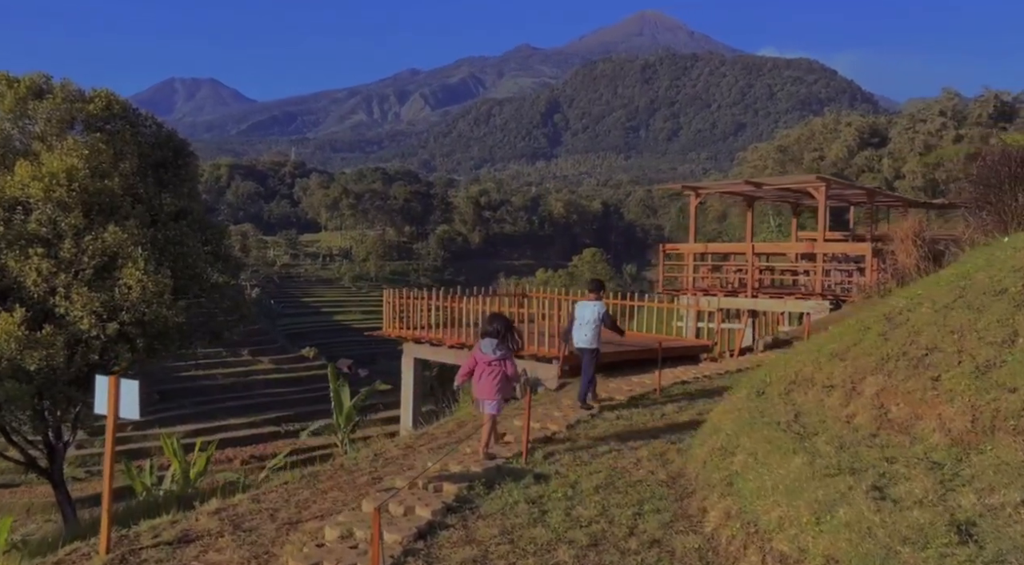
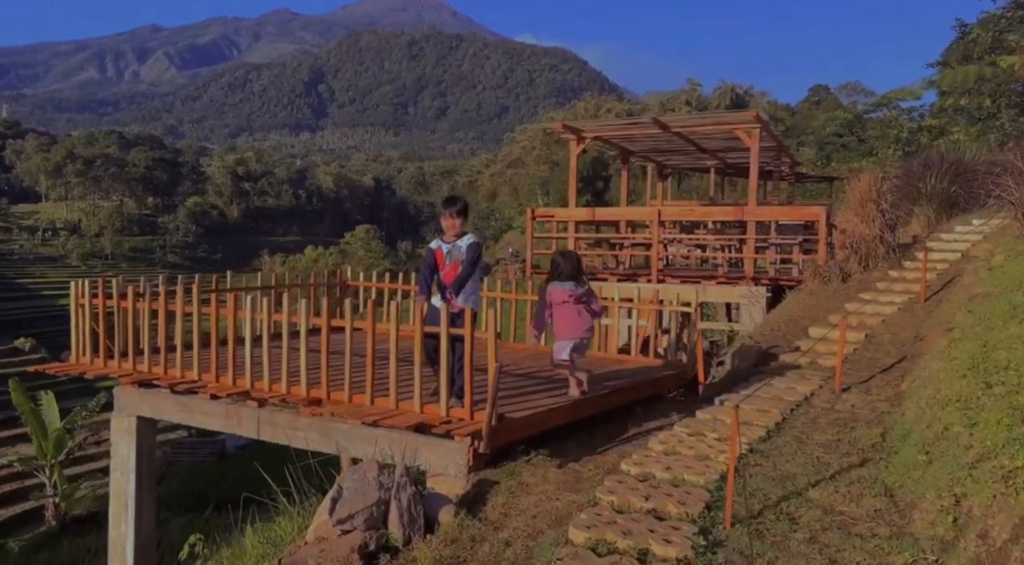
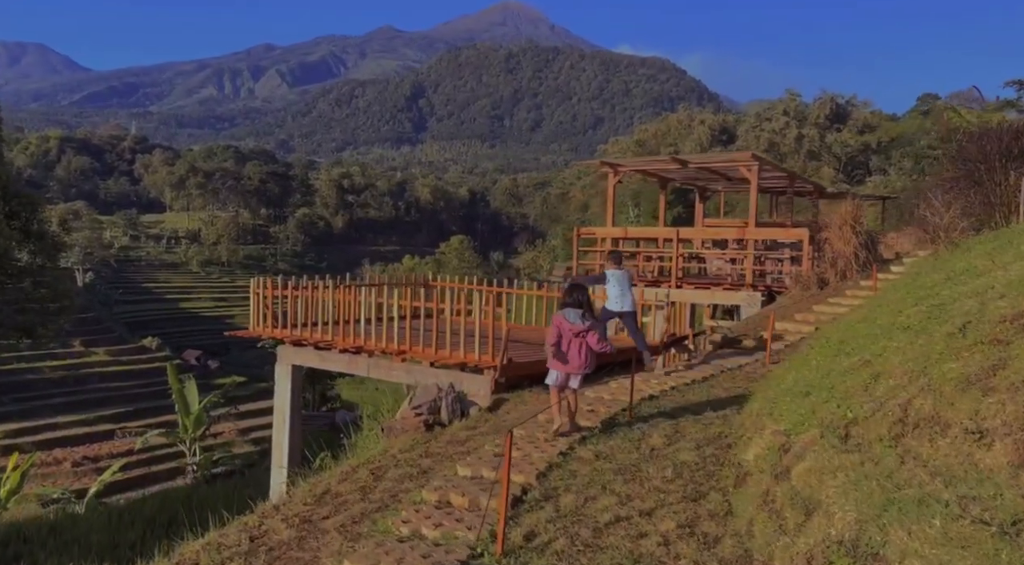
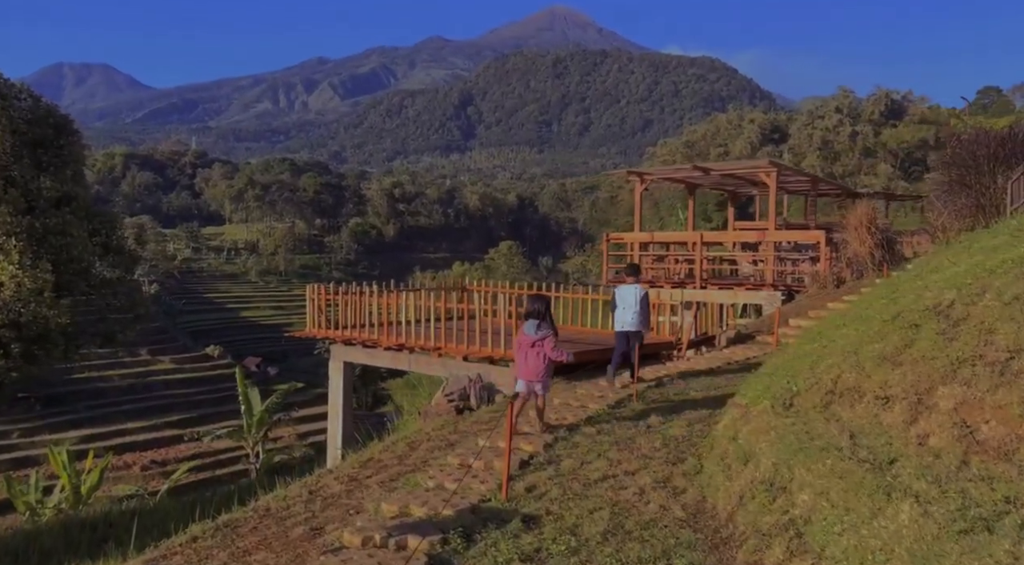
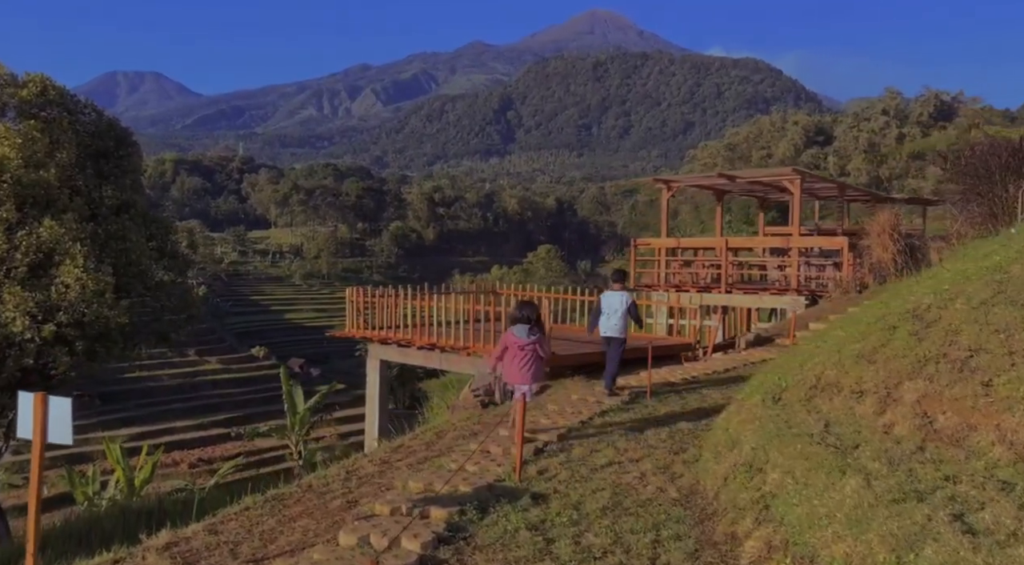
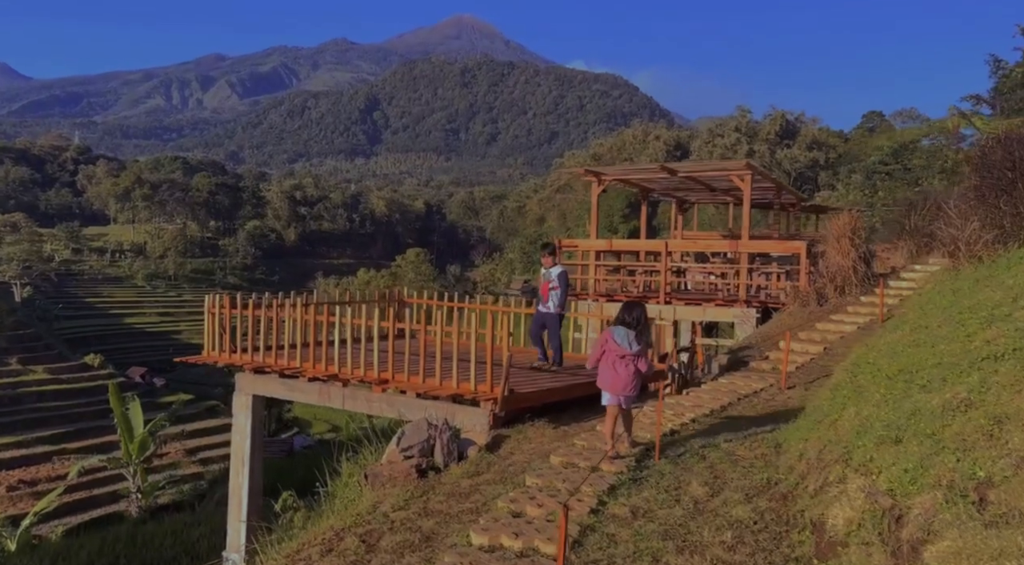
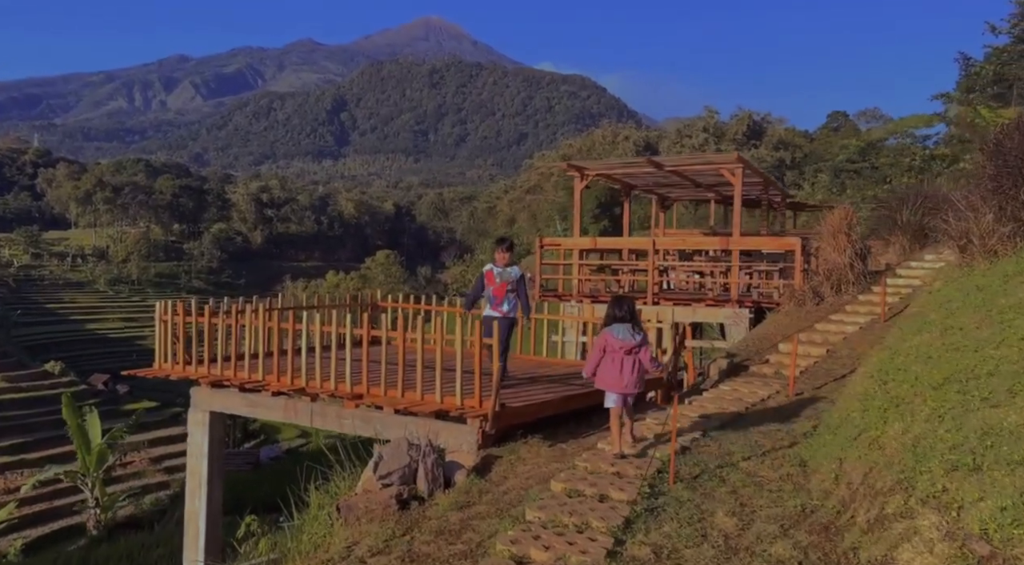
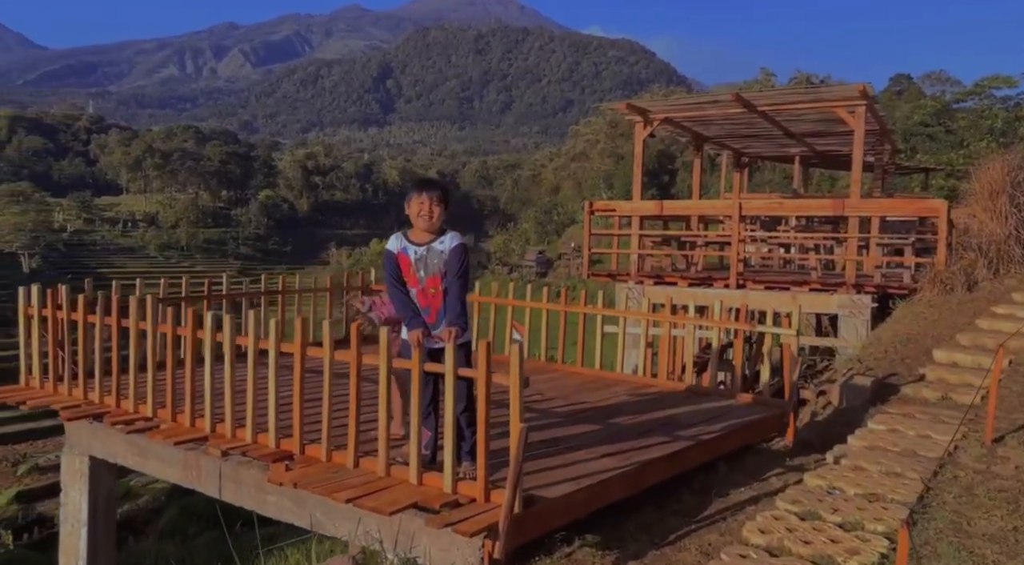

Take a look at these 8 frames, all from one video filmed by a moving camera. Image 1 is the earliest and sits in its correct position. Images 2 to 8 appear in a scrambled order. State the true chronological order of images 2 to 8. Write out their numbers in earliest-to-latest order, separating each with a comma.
5, 4, 3, 6, 7, 2, 8
